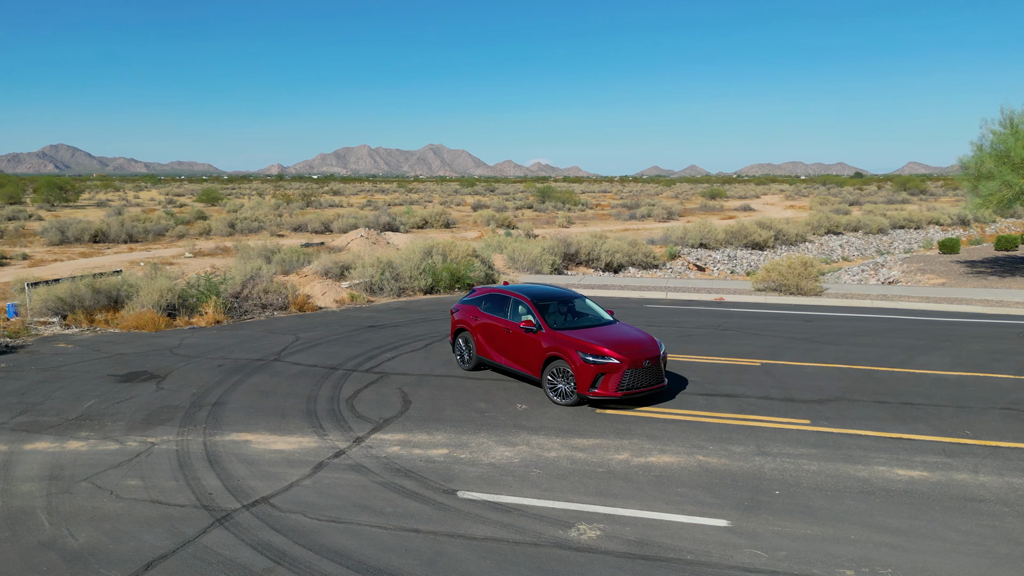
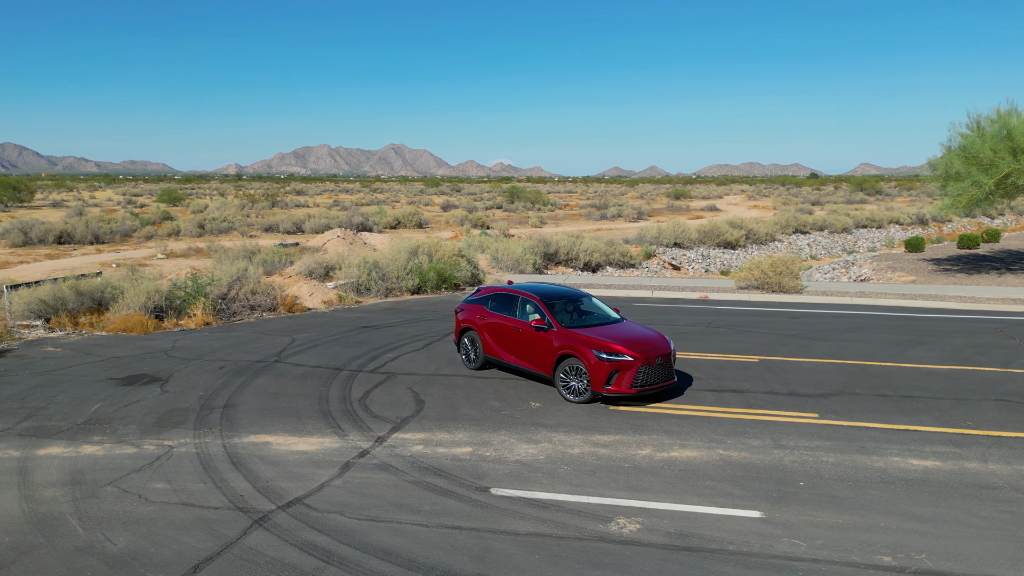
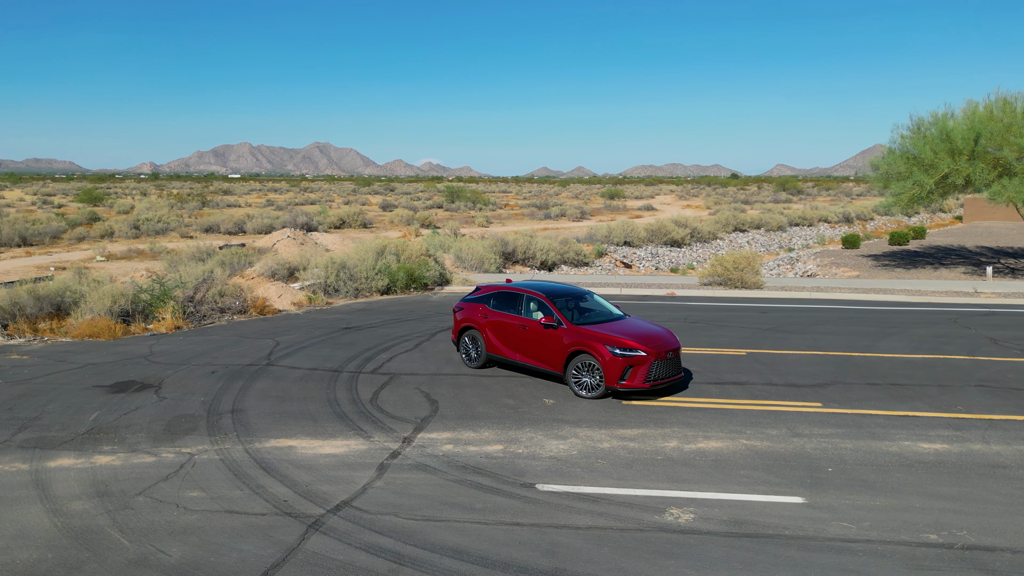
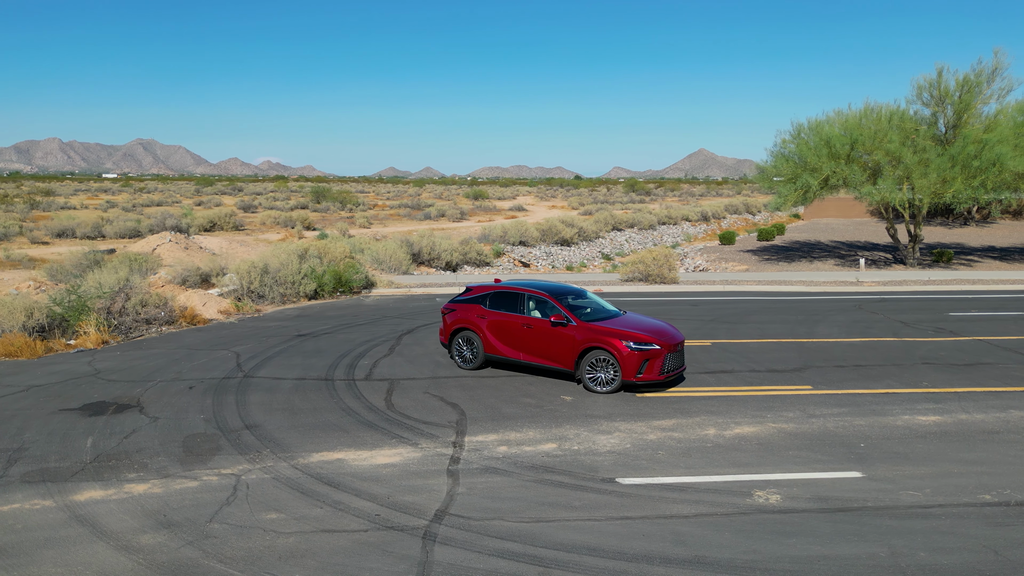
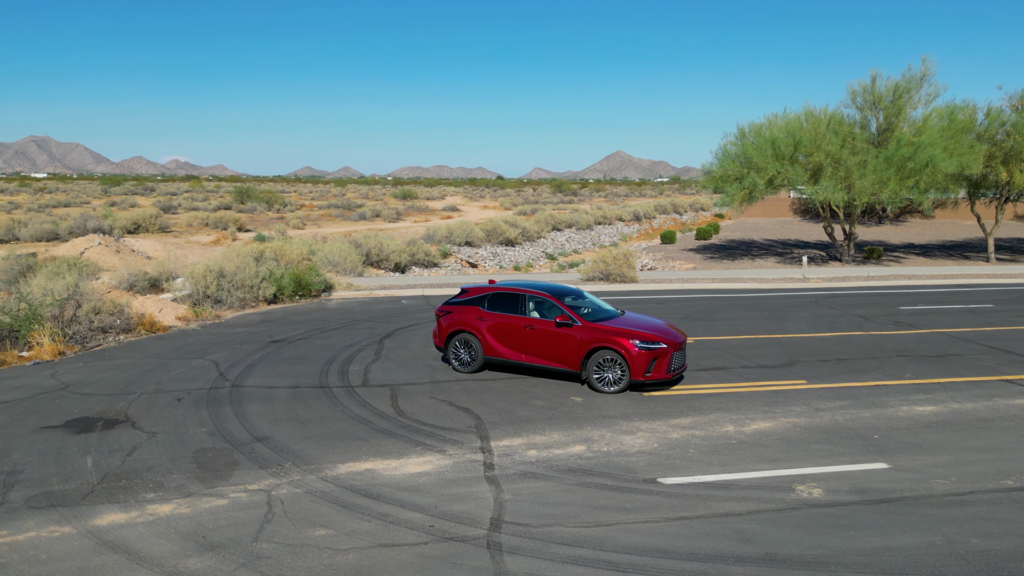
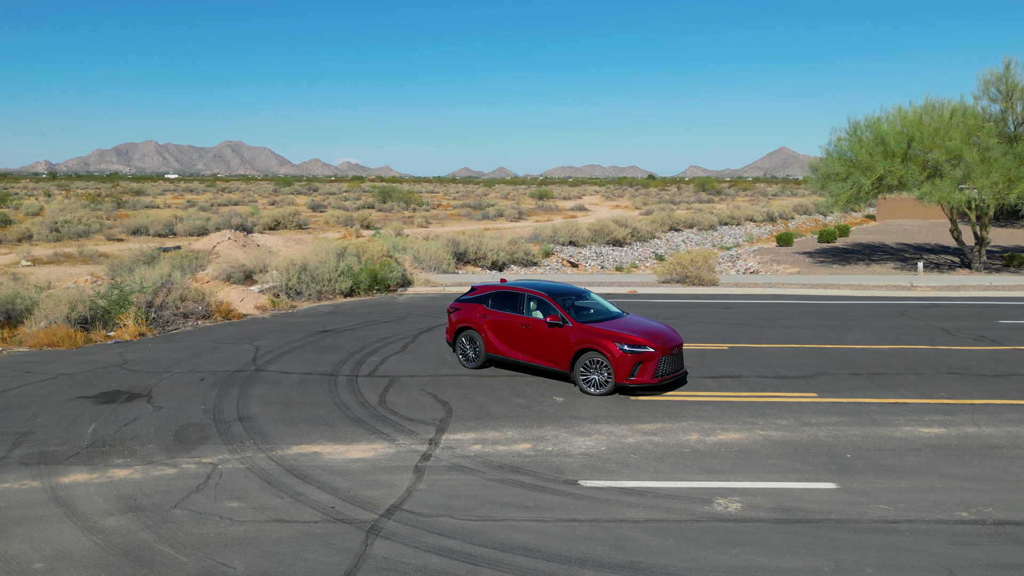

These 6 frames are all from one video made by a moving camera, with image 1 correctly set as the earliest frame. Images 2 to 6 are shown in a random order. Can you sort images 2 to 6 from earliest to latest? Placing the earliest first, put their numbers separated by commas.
2, 3, 6, 4, 5
